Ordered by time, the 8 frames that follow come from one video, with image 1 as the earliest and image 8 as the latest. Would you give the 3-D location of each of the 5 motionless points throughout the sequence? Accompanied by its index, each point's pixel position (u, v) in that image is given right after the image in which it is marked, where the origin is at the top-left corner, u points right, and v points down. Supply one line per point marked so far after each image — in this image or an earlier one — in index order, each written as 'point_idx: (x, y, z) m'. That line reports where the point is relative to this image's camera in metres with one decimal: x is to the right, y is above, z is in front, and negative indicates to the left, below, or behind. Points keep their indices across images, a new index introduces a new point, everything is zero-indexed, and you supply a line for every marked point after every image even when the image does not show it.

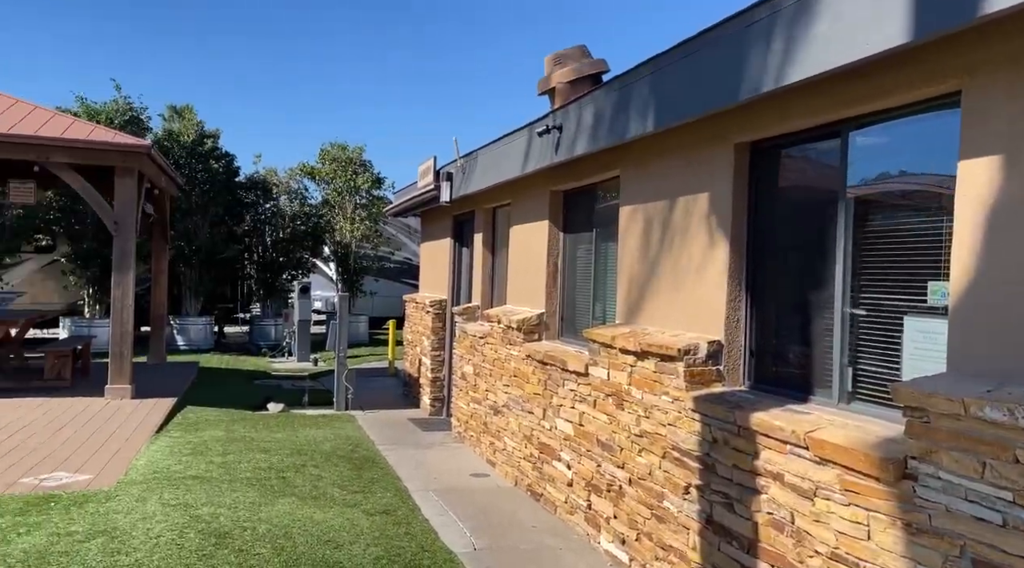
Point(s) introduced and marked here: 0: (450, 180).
0: (-0.4, +0.7, +6.6) m
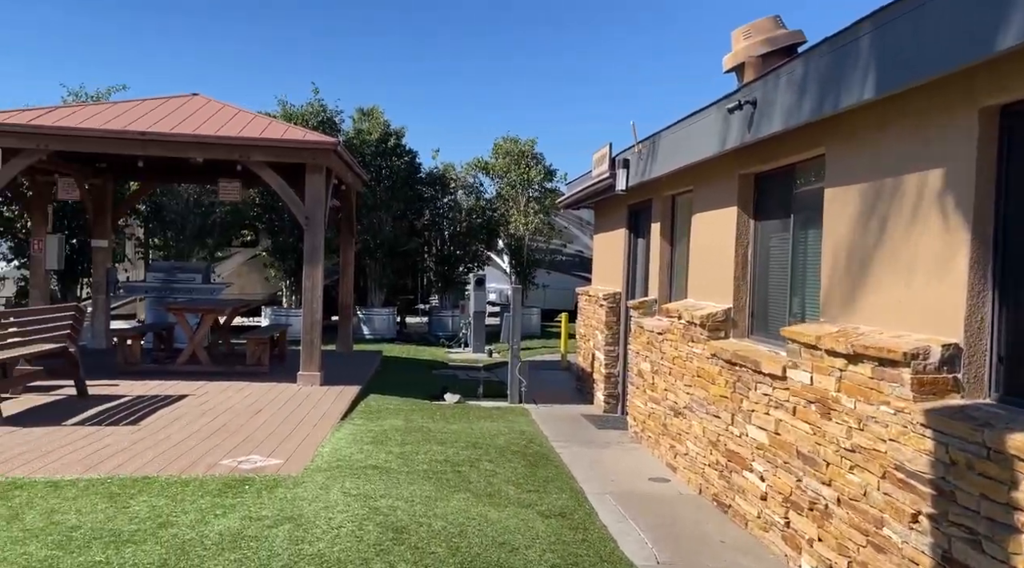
0: (+0.8, +0.8, +6.3) m
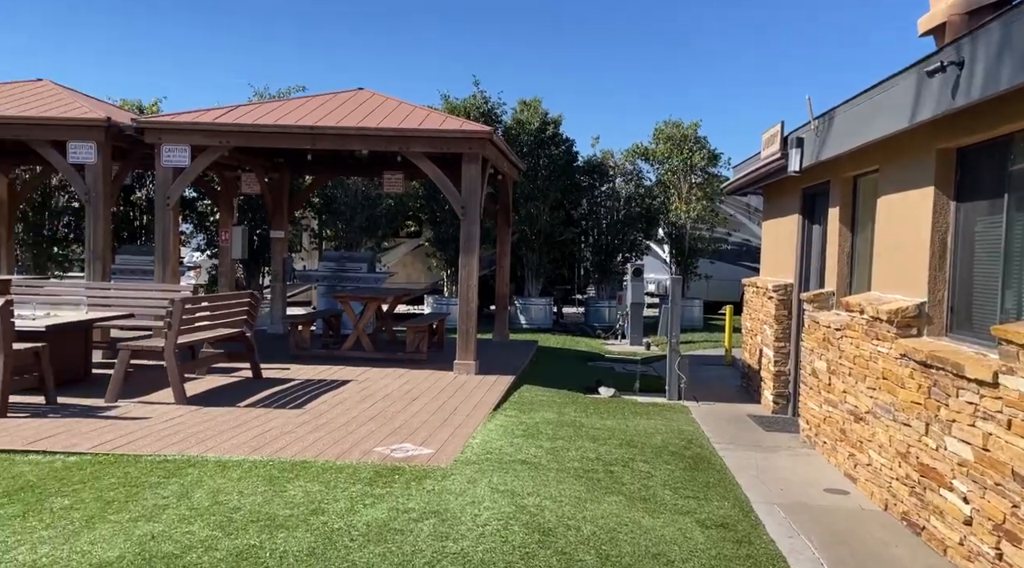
0: (+1.8, +0.8, +5.8) m
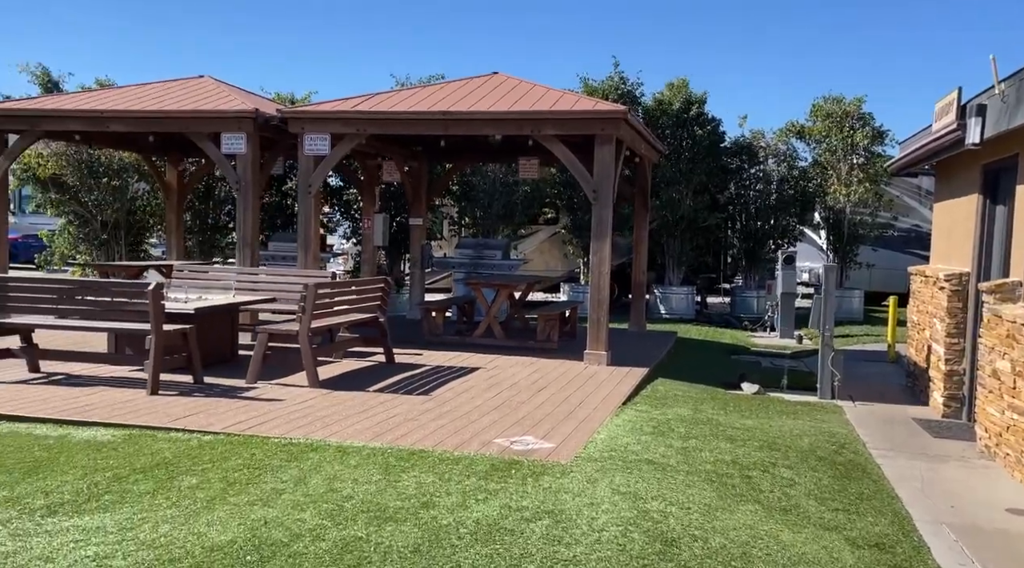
0: (+2.5, +0.9, +5.1) m
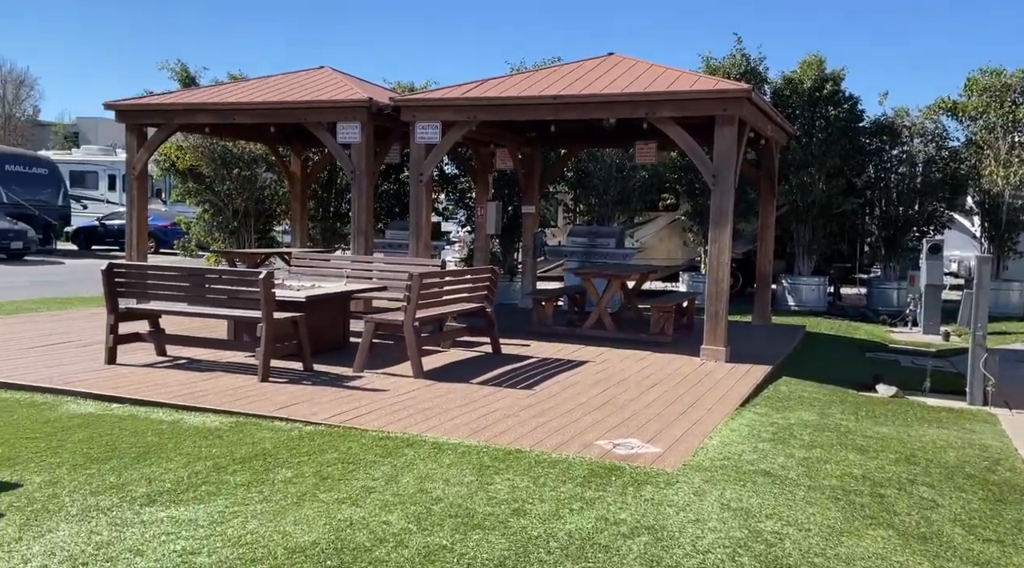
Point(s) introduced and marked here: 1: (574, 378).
0: (+3.0, +1.0, +4.3) m
1: (+0.5, -0.7, +7.5) m
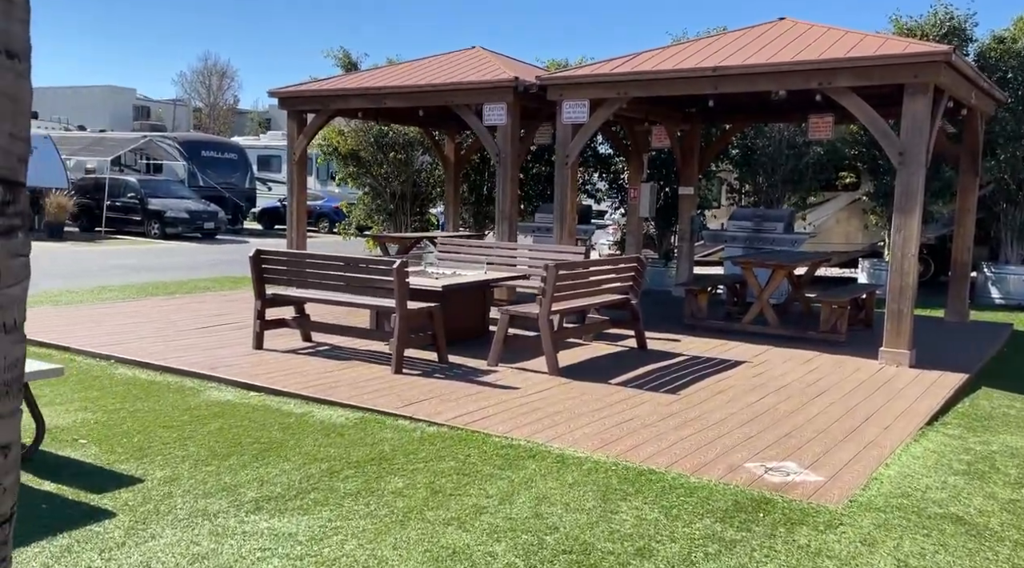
0: (+3.4, +0.9, +3.1) m
1: (+1.5, -0.7, +6.8) m
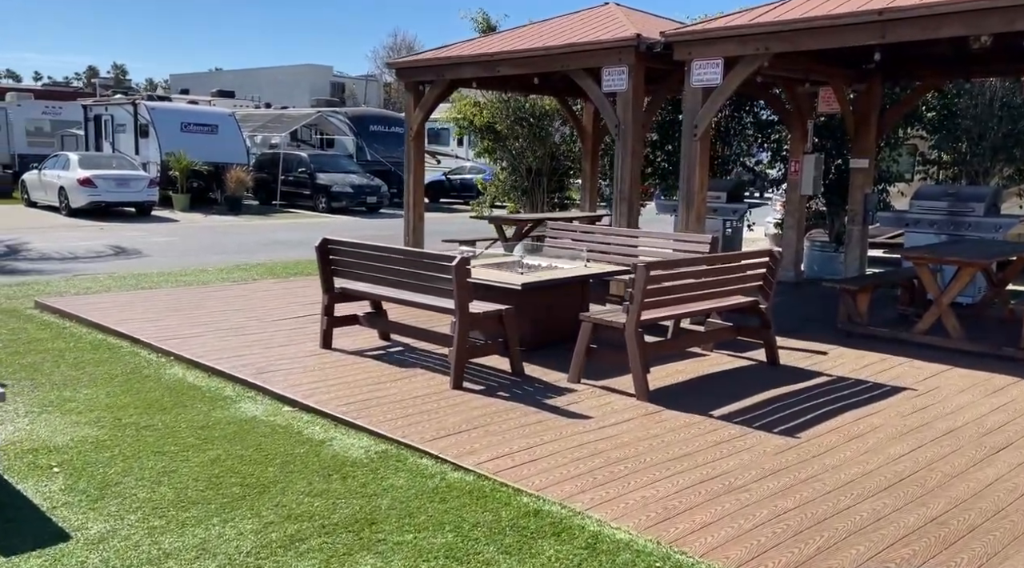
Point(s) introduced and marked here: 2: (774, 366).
0: (+3.1, +0.7, +1.1) m
1: (+1.9, -0.7, +5.1) m
2: (+1.8, -0.6, +6.3) m
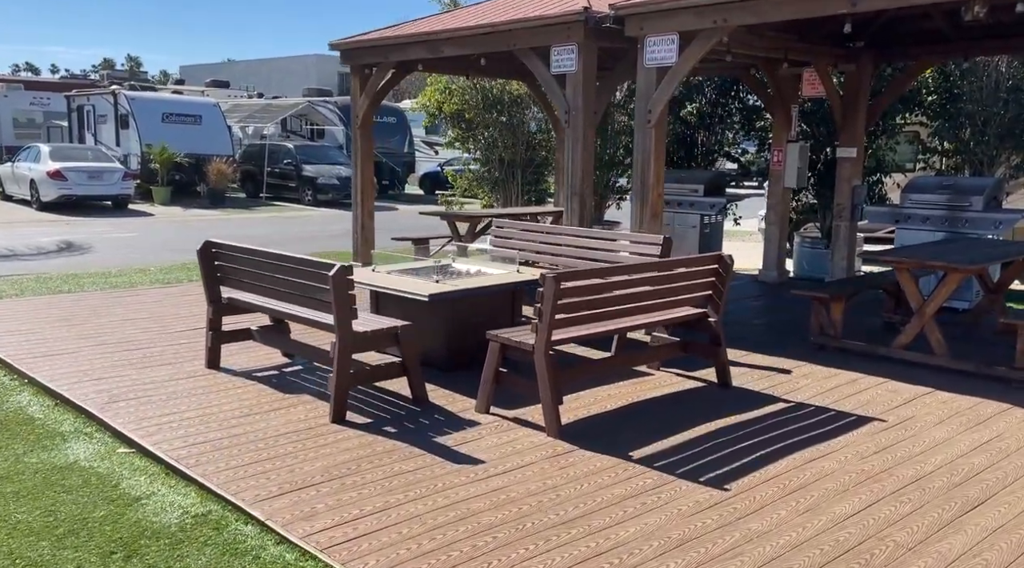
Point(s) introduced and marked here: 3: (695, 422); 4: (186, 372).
0: (+2.4, +0.6, +0.1) m
1: (+1.3, -0.8, +4.2) m
2: (+1.2, -0.6, +5.3) m
3: (+1.0, -0.7, +5.1) m
4: (-2.1, -0.6, +6.1) m
